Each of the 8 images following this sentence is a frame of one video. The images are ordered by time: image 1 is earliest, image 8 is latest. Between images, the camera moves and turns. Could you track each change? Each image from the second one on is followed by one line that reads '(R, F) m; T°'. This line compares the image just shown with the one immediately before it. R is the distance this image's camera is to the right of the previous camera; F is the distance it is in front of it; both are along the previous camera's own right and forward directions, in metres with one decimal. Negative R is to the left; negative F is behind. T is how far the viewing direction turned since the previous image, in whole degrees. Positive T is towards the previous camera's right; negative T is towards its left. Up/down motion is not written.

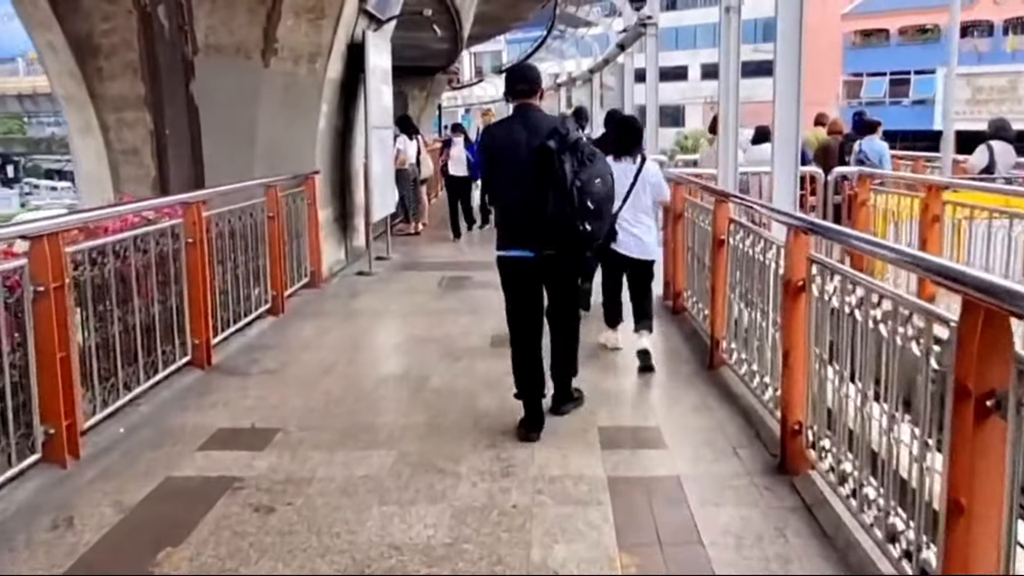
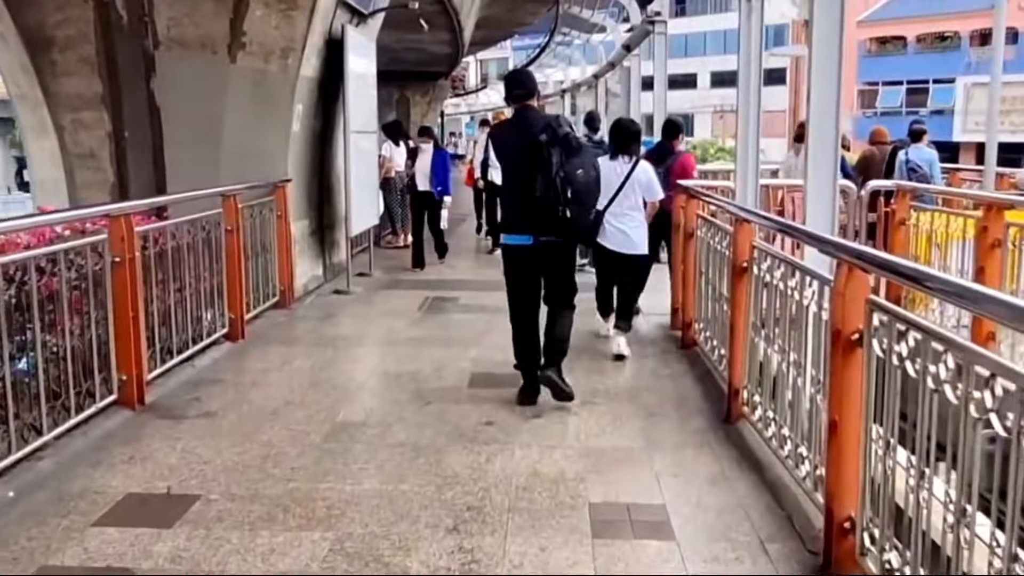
(+0.1, +0.9) m; 0°
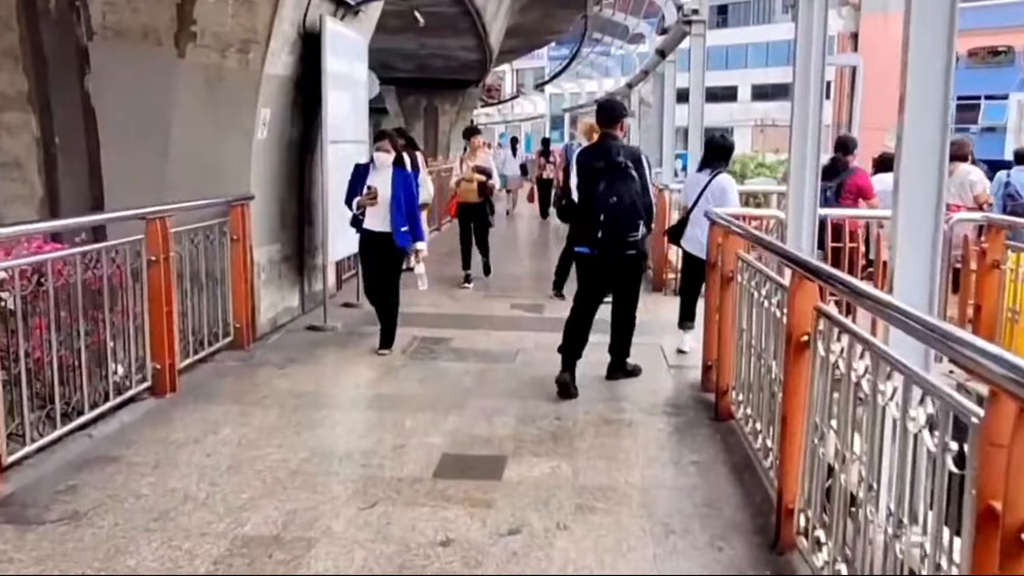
(+0.2, +1.3) m; -1°
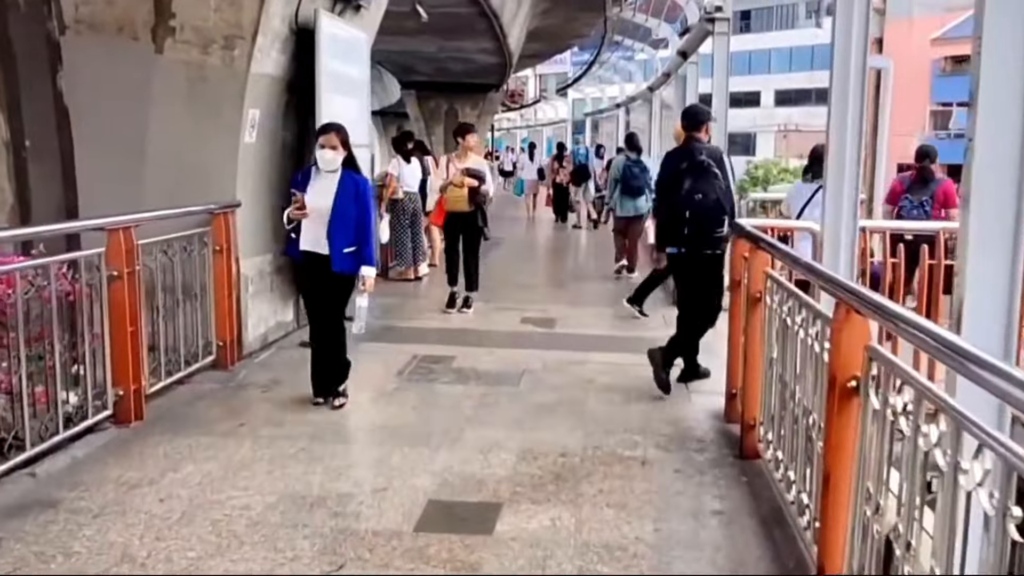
(+0.1, +0.6) m; -1°
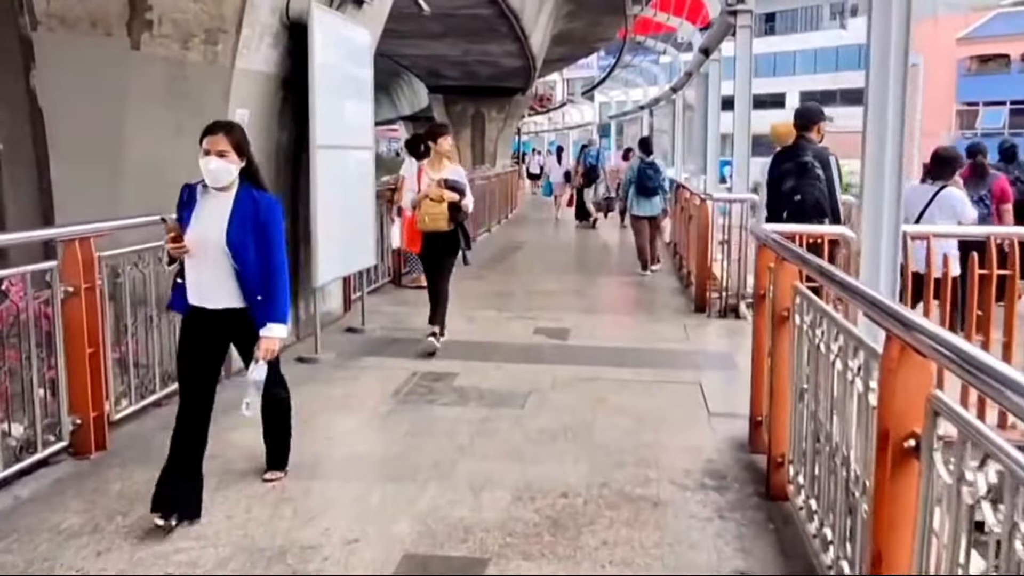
(+0.1, +0.5) m; -1°
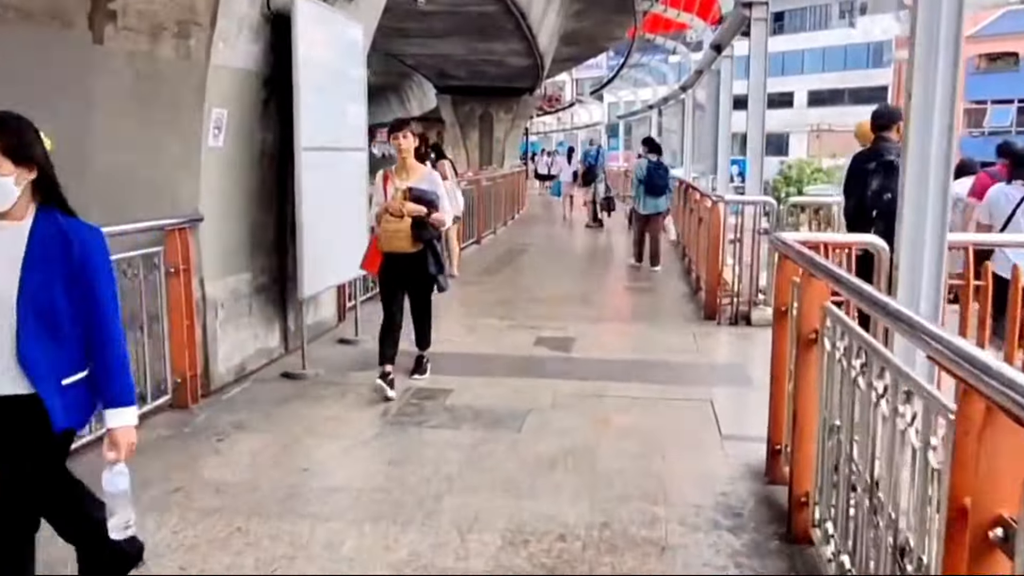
(+0.1, +0.4) m; 0°
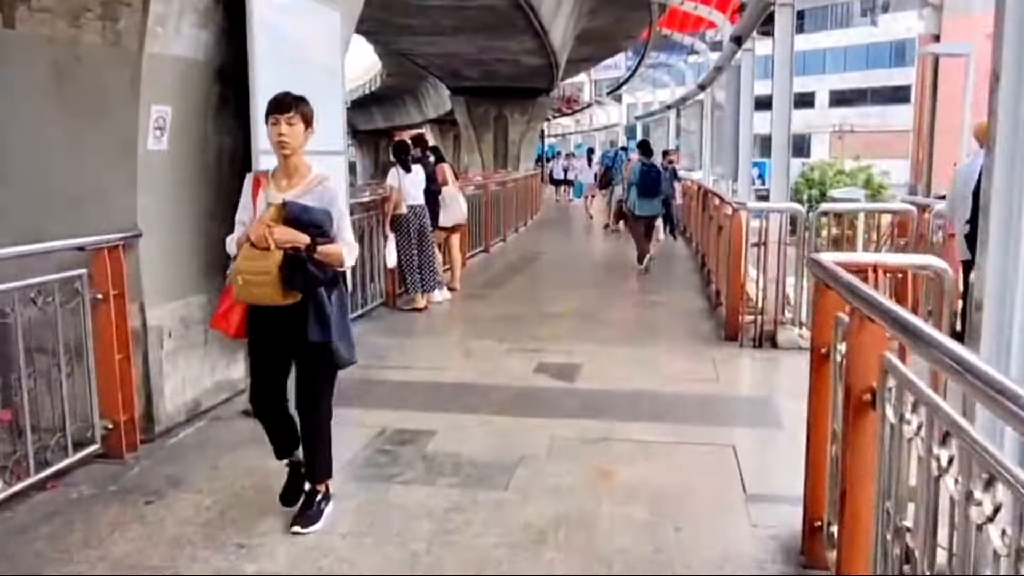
(+0.1, +0.8) m; -1°
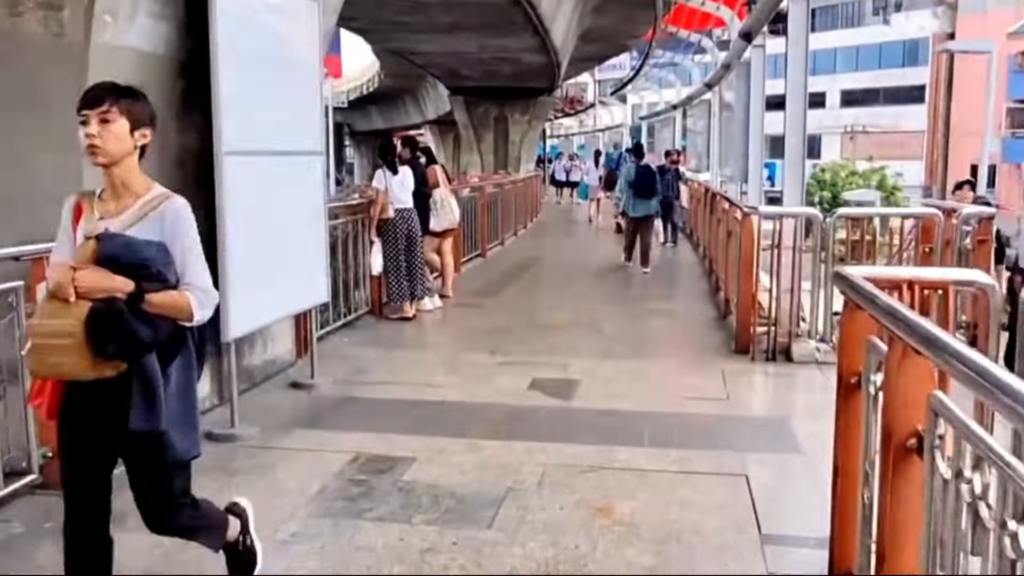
(+0.1, +0.5) m; 0°
